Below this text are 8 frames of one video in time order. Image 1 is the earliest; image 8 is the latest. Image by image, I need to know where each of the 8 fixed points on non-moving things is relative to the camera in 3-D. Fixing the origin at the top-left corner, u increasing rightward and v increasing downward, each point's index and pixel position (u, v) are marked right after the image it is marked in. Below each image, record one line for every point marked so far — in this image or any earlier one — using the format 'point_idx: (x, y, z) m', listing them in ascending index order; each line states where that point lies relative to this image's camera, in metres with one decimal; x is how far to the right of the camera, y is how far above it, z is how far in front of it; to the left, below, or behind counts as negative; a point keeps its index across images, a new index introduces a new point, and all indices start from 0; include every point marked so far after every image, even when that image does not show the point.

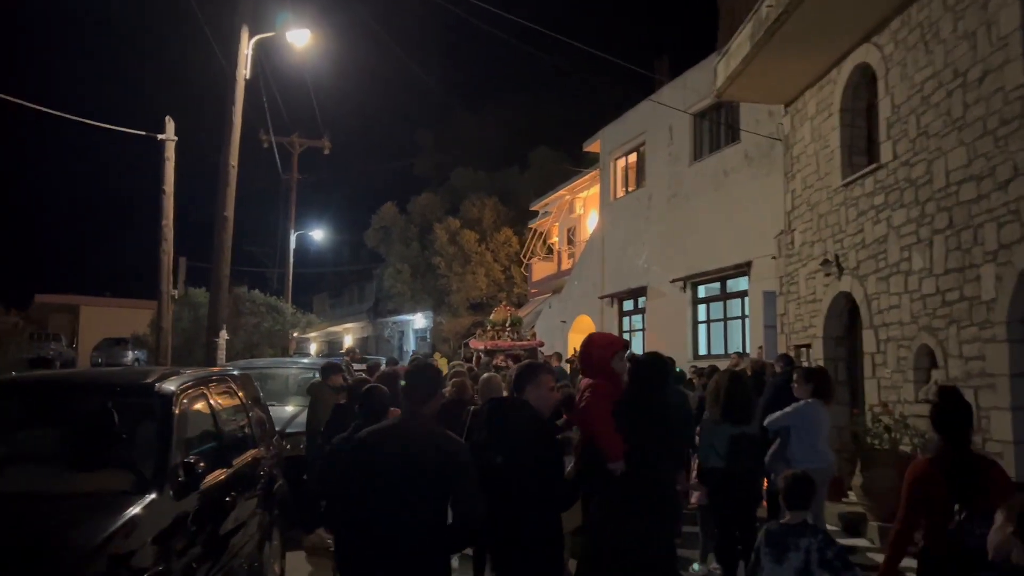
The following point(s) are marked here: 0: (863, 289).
0: (+4.2, 0.0, +9.8) m
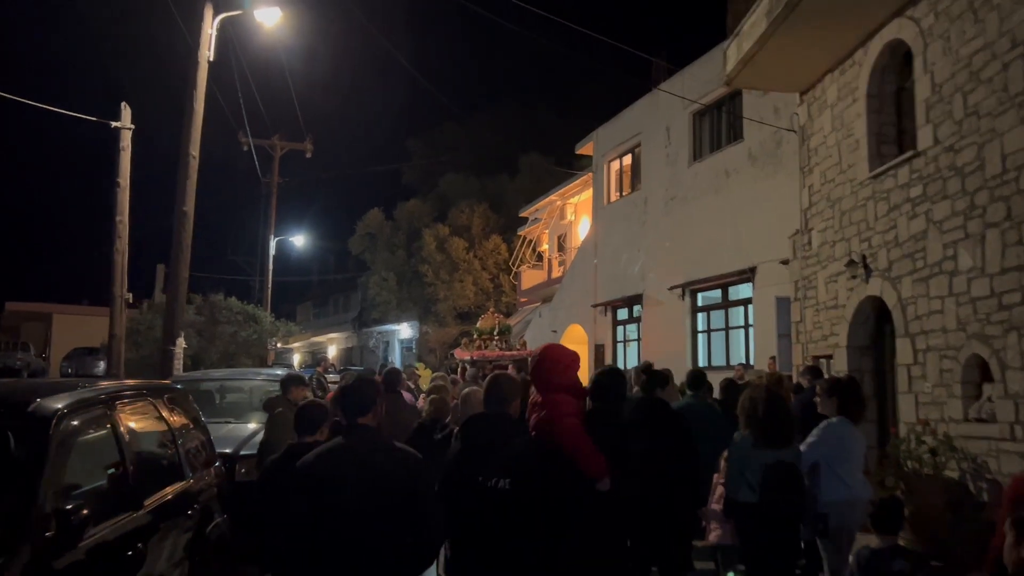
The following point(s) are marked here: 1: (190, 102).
0: (+4.1, -0.1, +8.7) m
1: (-4.7, +2.7, +11.8) m
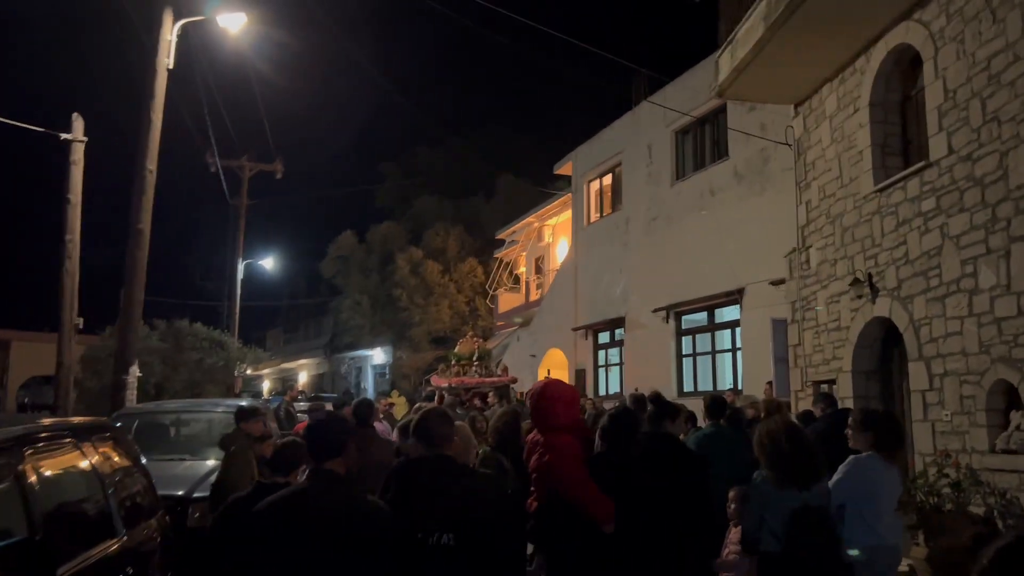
0: (+3.9, -0.3, +8.1) m
1: (-4.9, +2.4, +11.0) m
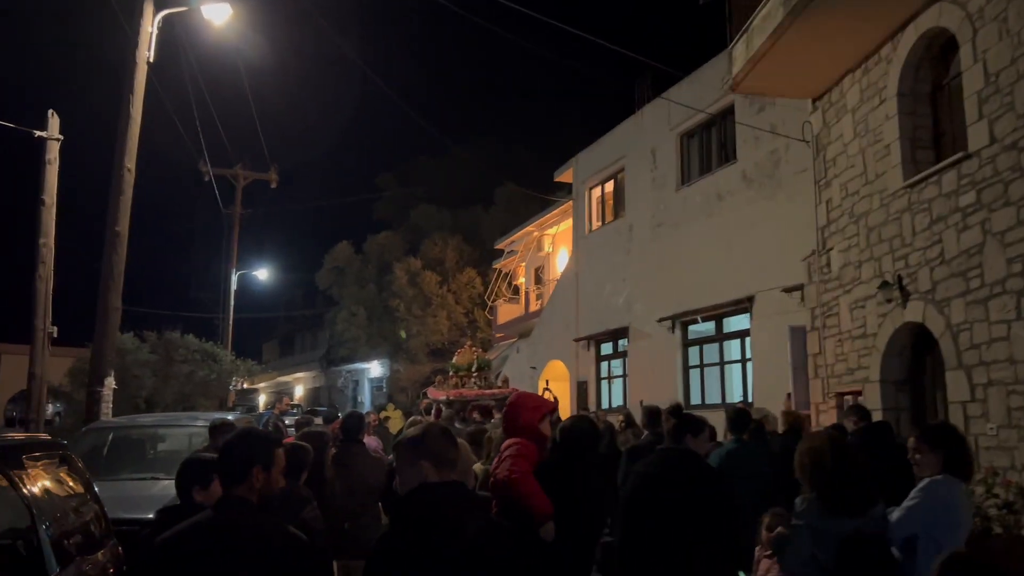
0: (+3.9, -0.3, +7.5) m
1: (-4.9, +2.3, +10.4) m
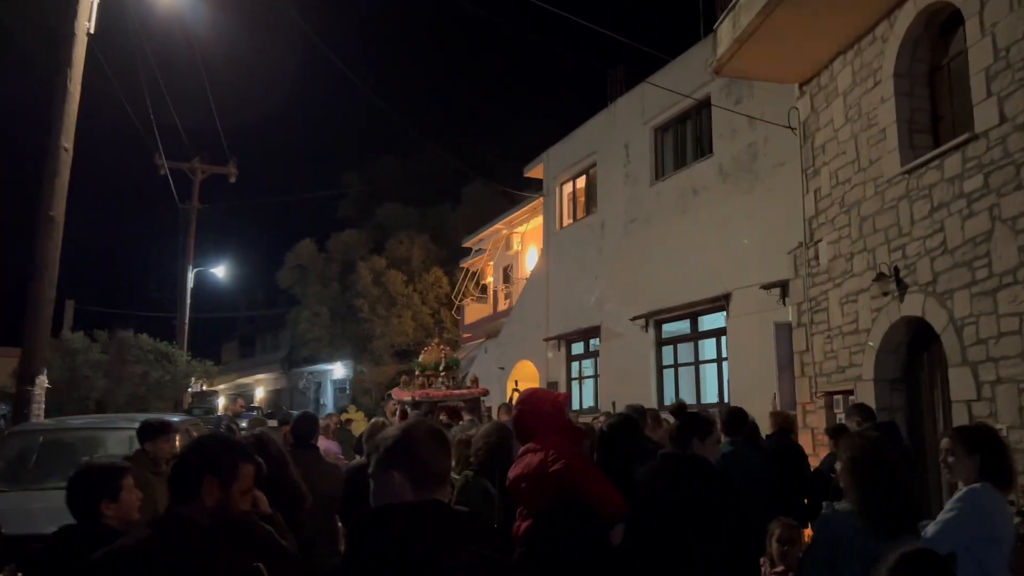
0: (+3.7, -0.2, +7.0) m
1: (-5.2, +2.4, +9.5) m
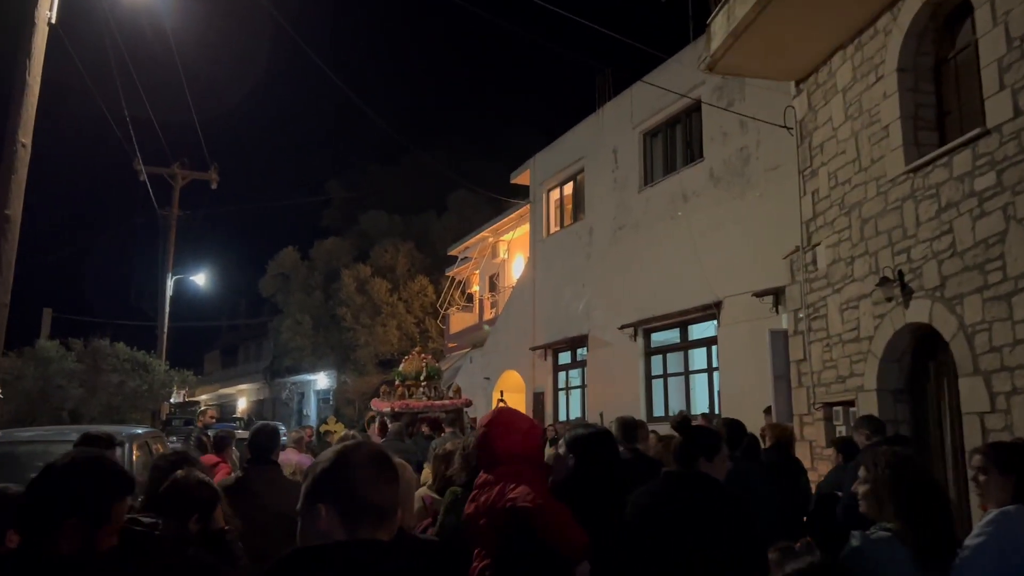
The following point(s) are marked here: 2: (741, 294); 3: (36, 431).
0: (+3.6, -0.2, +6.6) m
1: (-5.4, +2.3, +9.0) m
2: (+3.7, -0.1, +13.2) m
3: (-4.4, -1.4, +7.7) m
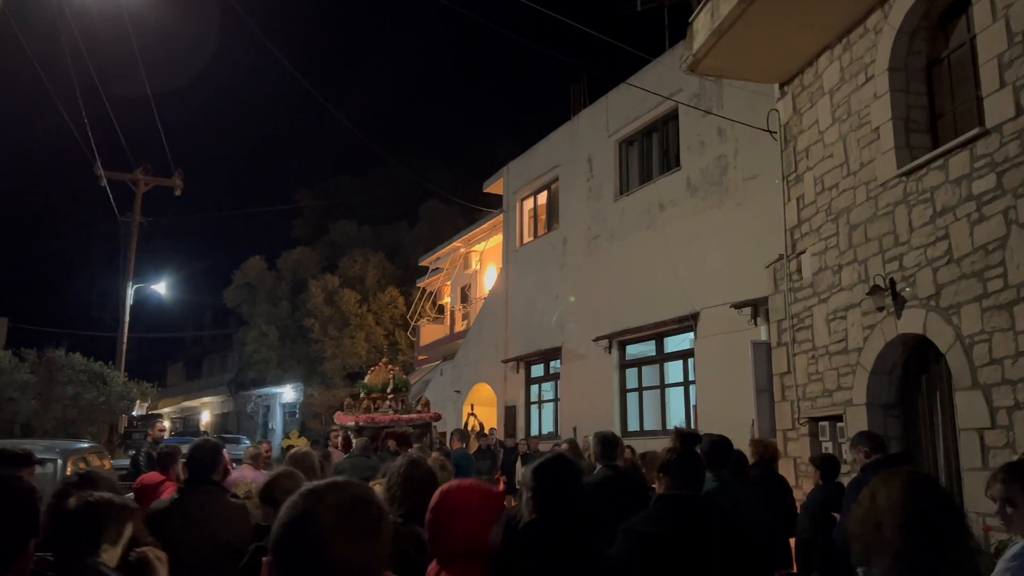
0: (+3.4, -0.3, +6.2) m
1: (-5.7, +2.3, +8.4) m
2: (+3.3, -0.3, +12.9) m
3: (-4.7, -1.4, +7.1) m
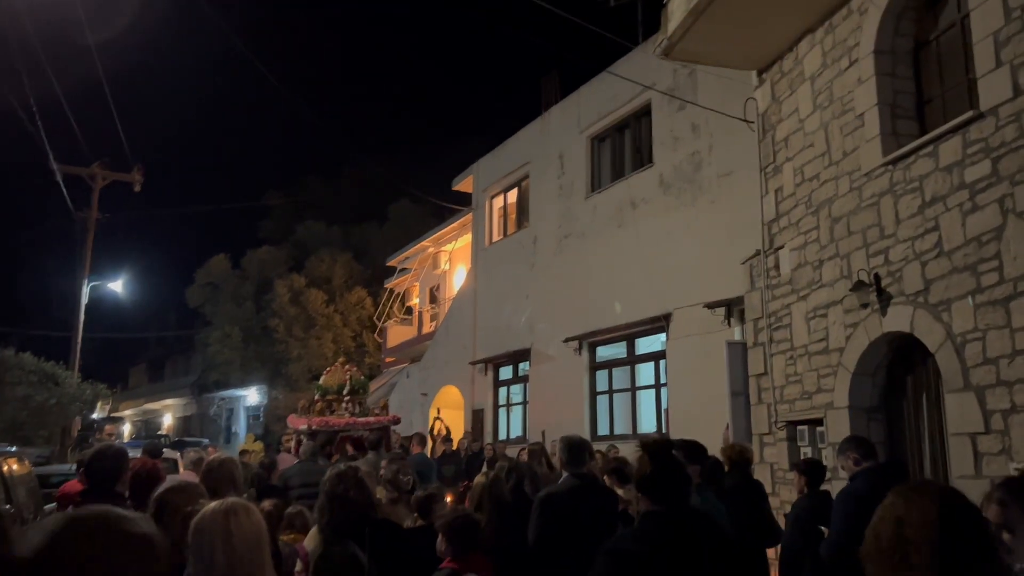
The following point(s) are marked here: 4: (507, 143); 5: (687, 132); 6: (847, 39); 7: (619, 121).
0: (+3.1, -0.3, +5.8) m
1: (-6.0, +2.4, +7.7) m
2: (+2.8, -0.3, +12.5) m
3: (-5.0, -1.3, +6.4) m
4: (-0.1, +3.4, +18.7) m
5: (+2.8, +2.5, +13.1) m
6: (+2.9, +2.2, +7.1) m
7: (+2.0, +3.1, +15.1) m
